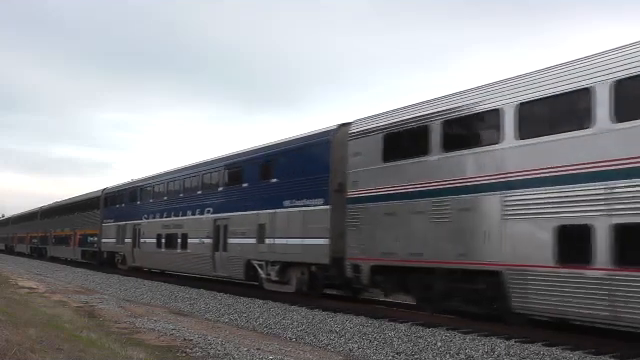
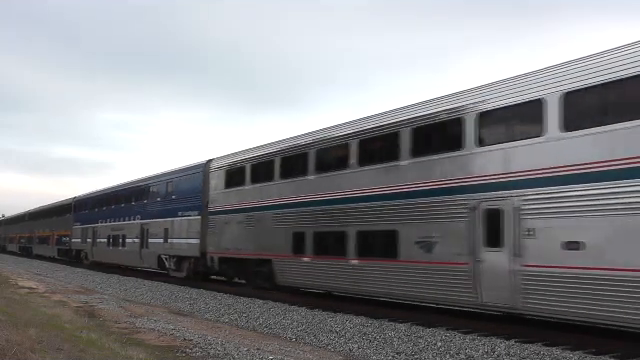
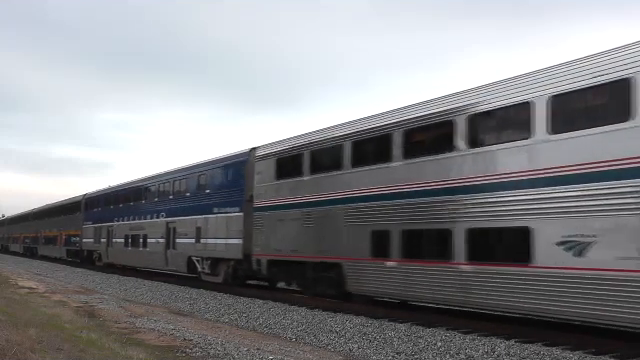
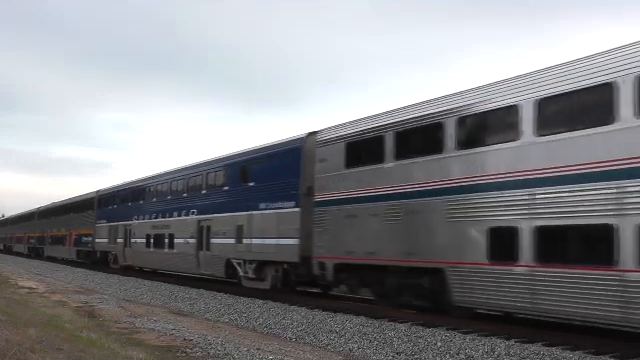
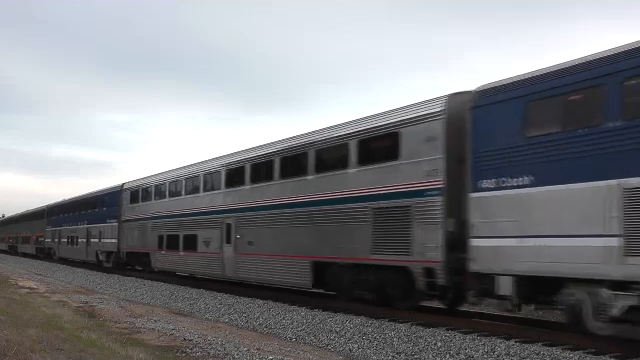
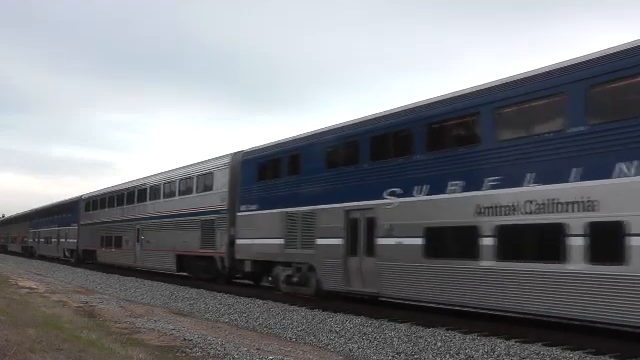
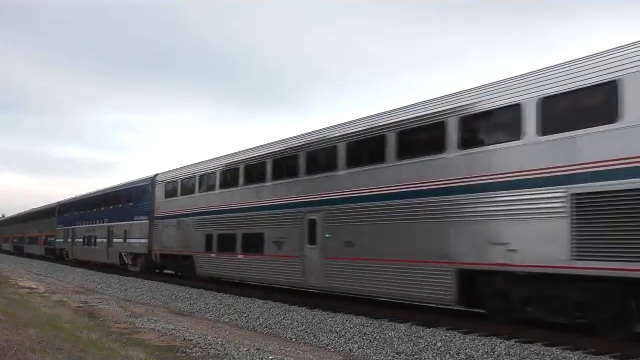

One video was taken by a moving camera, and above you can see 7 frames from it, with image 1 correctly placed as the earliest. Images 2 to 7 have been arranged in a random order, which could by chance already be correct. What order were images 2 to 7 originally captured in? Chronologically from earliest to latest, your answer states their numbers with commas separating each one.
4, 3, 2, 7, 5, 6
